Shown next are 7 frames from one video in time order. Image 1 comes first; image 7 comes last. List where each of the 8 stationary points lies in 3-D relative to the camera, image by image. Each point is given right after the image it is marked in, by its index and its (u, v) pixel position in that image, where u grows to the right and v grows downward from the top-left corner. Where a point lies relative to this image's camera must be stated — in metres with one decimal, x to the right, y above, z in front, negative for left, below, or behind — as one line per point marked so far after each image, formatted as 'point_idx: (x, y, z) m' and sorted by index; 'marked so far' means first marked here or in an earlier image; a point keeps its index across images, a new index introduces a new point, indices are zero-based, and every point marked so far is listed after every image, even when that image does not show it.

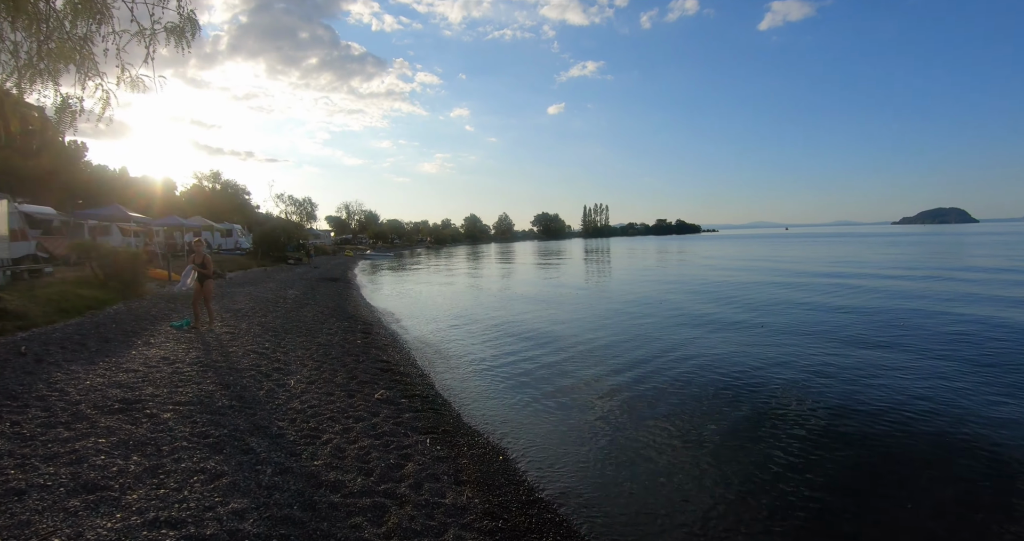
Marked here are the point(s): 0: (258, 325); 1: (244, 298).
0: (-7.2, -1.5, +13.5) m
1: (-10.7, -1.0, +19.0) m
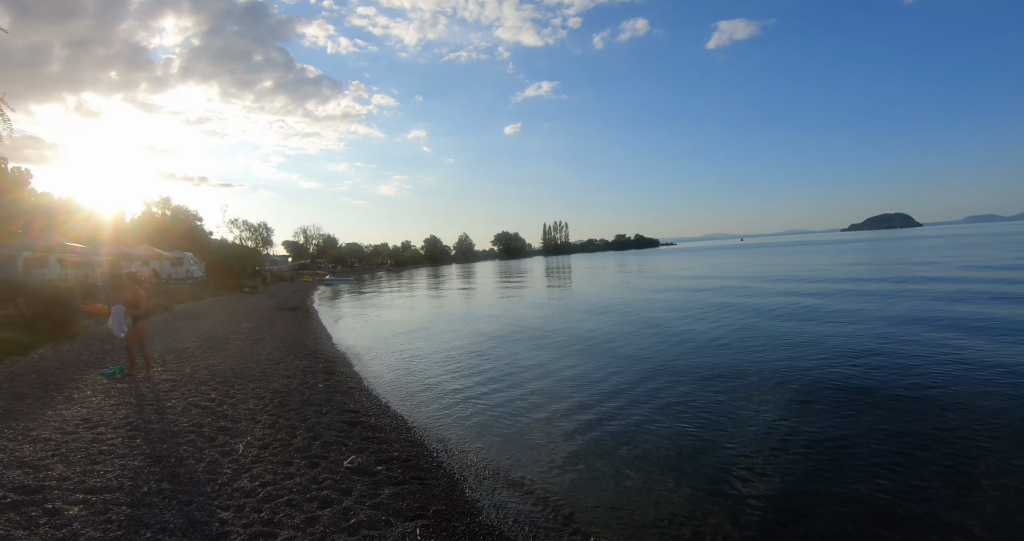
0: (-7.7, -2.5, +12.0) m
1: (-11.7, -2.2, +17.2) m
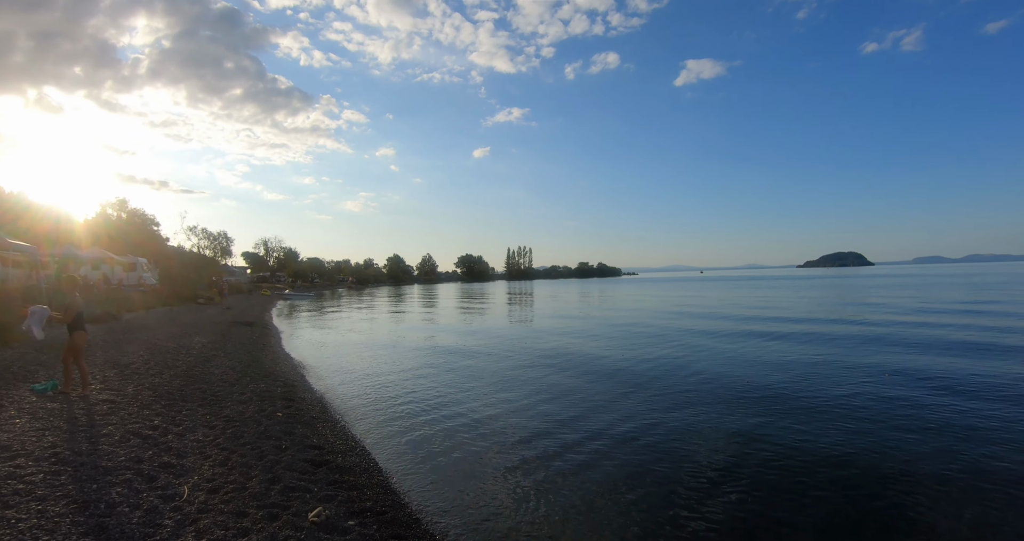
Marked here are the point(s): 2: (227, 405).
0: (-8.3, -2.7, +10.8) m
1: (-12.6, -2.6, +15.8) m
2: (-5.8, -2.8, +9.9) m
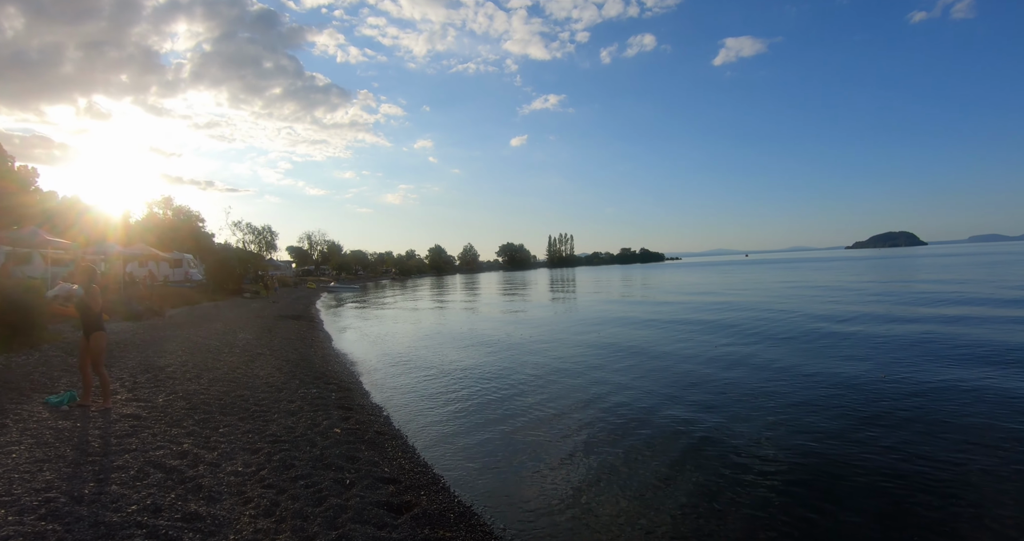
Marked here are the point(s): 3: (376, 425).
0: (-6.4, -2.5, +9.3) m
1: (-10.3, -2.3, +14.6) m
2: (-4.0, -2.5, +8.1) m
3: (-2.3, -2.7, +8.4) m
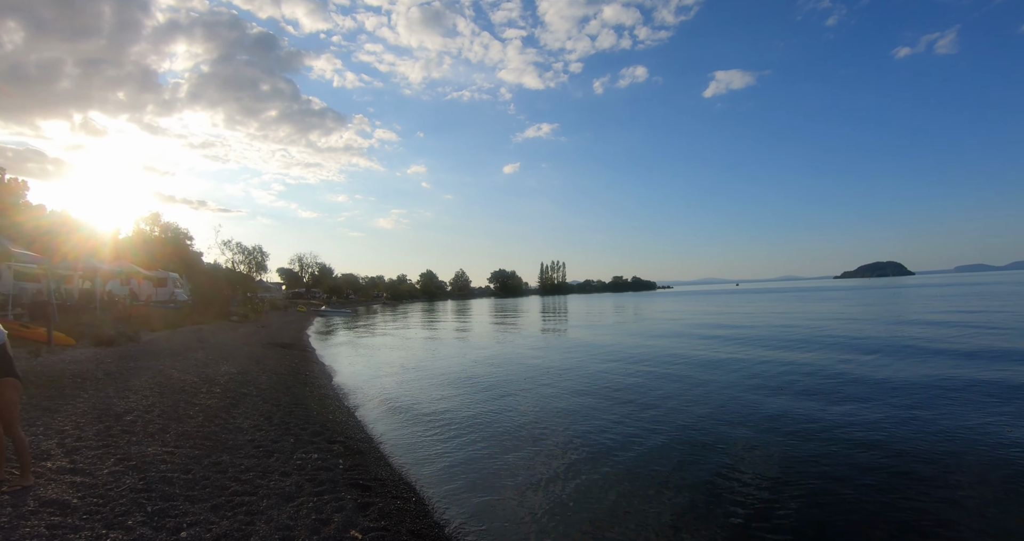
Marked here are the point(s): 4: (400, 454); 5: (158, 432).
0: (-5.3, -2.8, +6.8) m
1: (-9.3, -2.8, +12.0) m
2: (-2.9, -2.8, +5.7) m
3: (-1.3, -3.0, +6.0) m
4: (-2.6, -4.3, +11.4) m
5: (-6.3, -2.9, +8.5) m
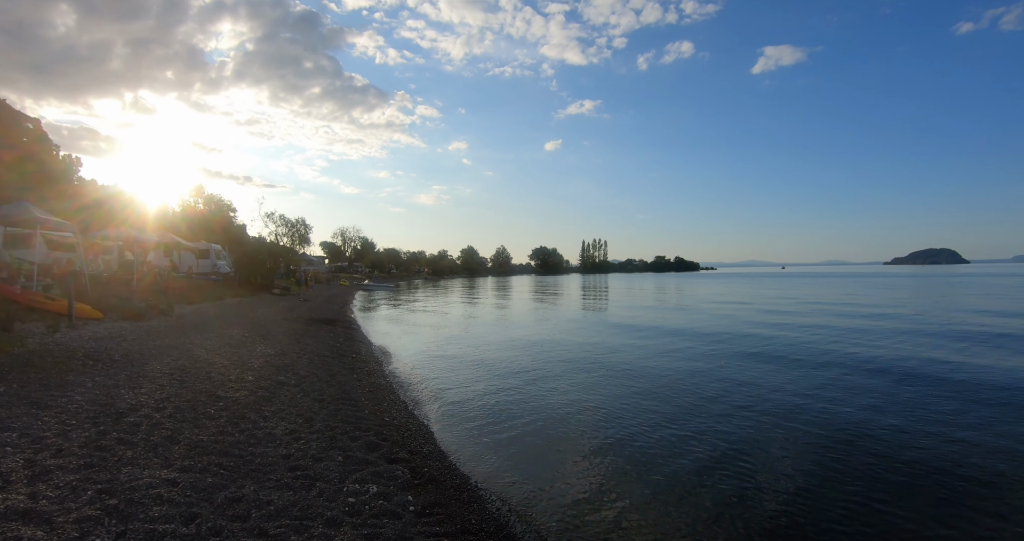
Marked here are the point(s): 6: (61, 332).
0: (-3.7, -2.3, +4.5) m
1: (-7.3, -2.0, +10.0) m
2: (-1.4, -2.4, +3.2) m
3: (+0.2, -2.6, +3.4) m
4: (-0.7, -3.6, +9.0) m
5: (-4.5, -2.3, +6.3) m
6: (-11.3, -1.5, +12.0) m
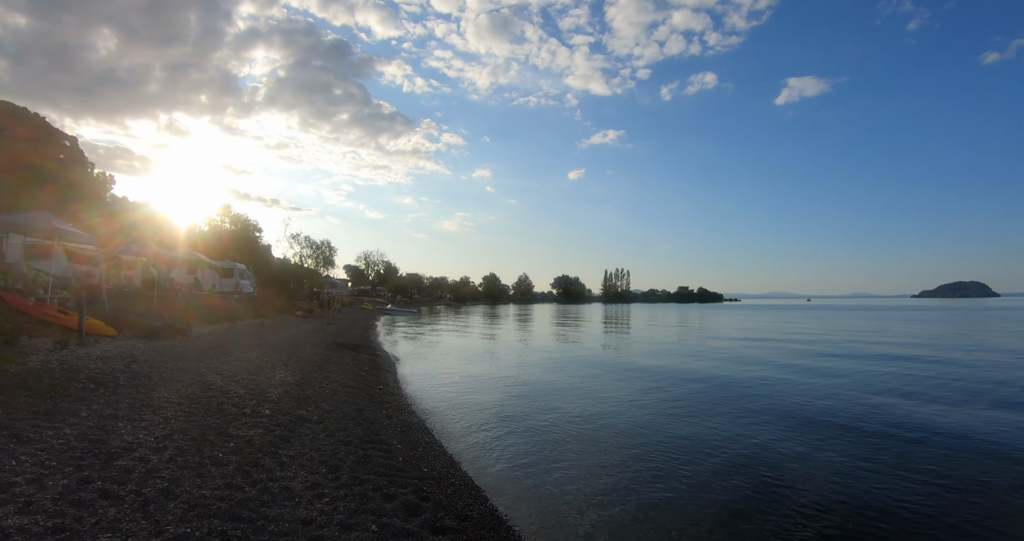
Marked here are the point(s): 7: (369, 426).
0: (-2.9, -2.3, +3.2) m
1: (-6.3, -2.3, +8.8) m
2: (-0.7, -2.4, +1.8) m
3: (+1.0, -2.7, +1.9) m
4: (+0.2, -4.0, +7.5) m
5: (-3.7, -2.4, +5.0) m
6: (-10.2, -1.8, +11.1) m
7: (-2.7, -2.9, +9.0) m
